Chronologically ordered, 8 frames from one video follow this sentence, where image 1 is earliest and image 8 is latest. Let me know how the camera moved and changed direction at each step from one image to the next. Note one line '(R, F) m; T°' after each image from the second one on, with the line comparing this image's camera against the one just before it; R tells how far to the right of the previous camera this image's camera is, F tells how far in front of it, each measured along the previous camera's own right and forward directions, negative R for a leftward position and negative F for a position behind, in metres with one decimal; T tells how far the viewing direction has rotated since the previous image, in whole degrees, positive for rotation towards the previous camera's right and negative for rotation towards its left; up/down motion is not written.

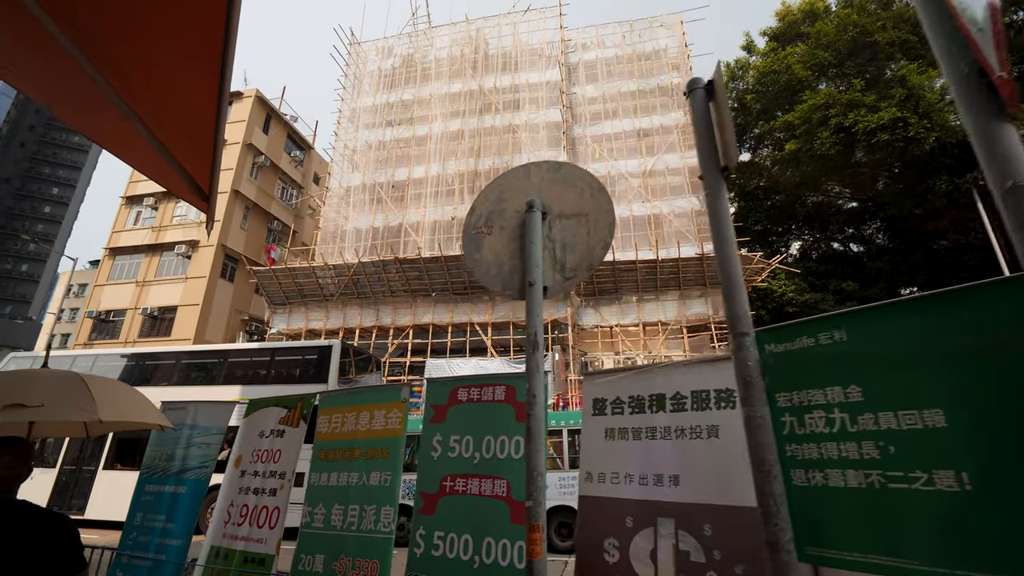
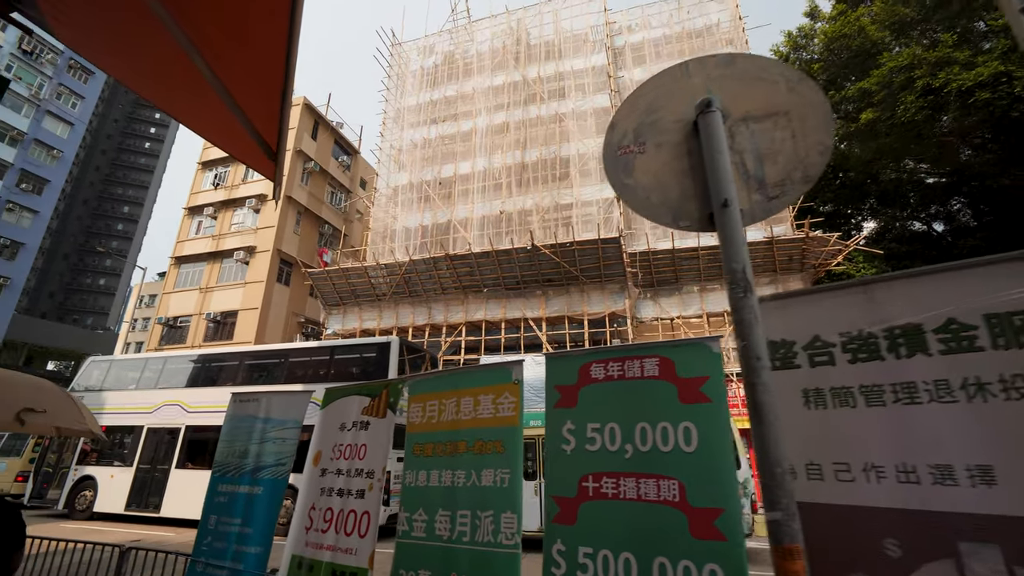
(-0.5, +0.6) m; -5°
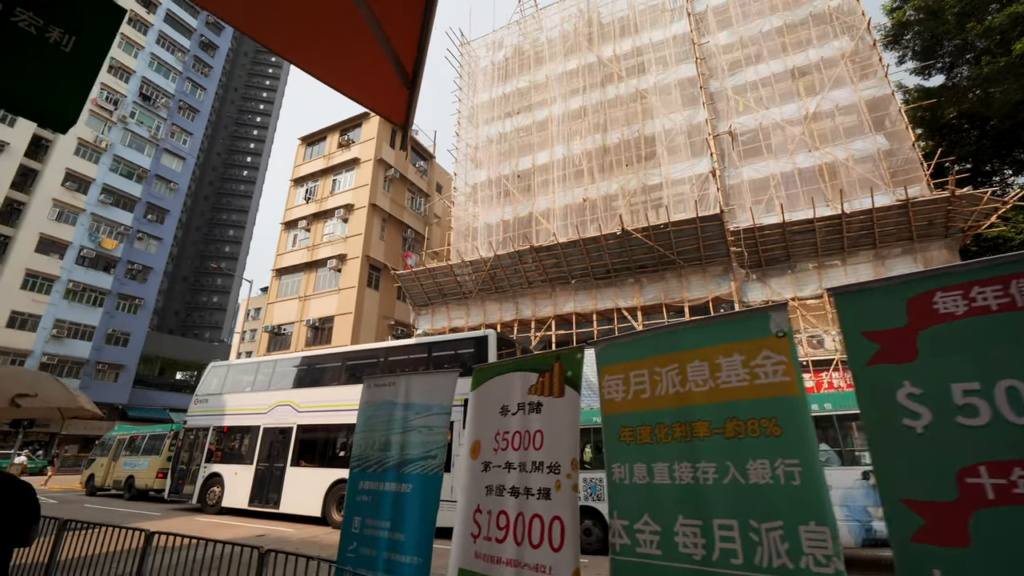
(-0.6, +0.6) m; -9°
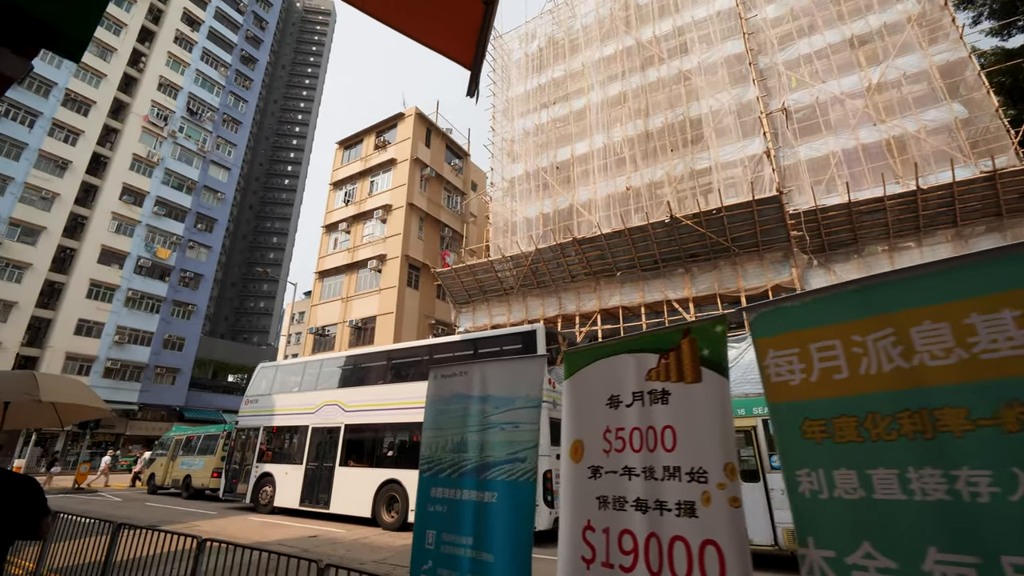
(-0.3, +0.5) m; -4°
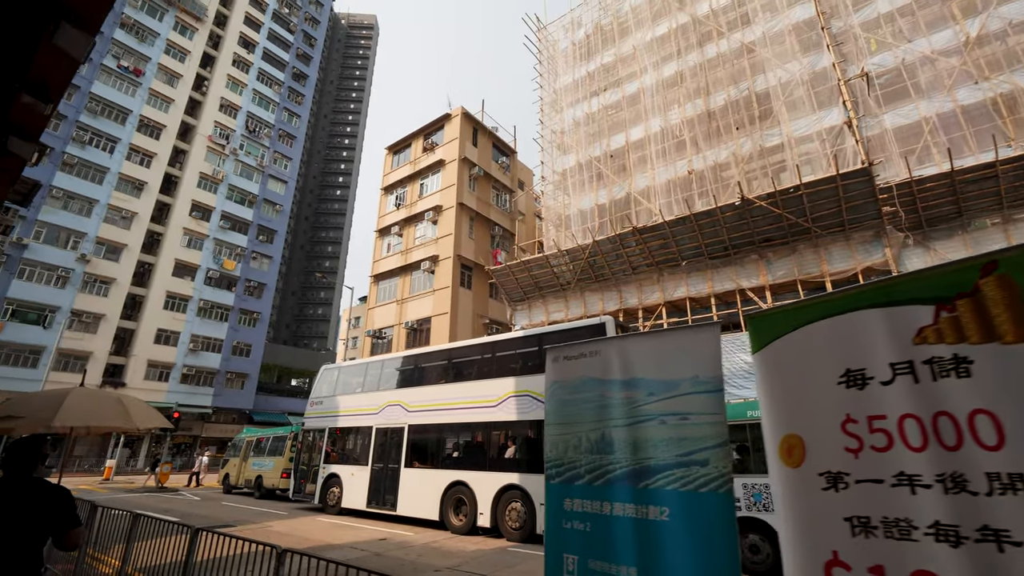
(-0.4, +0.5) m; -6°
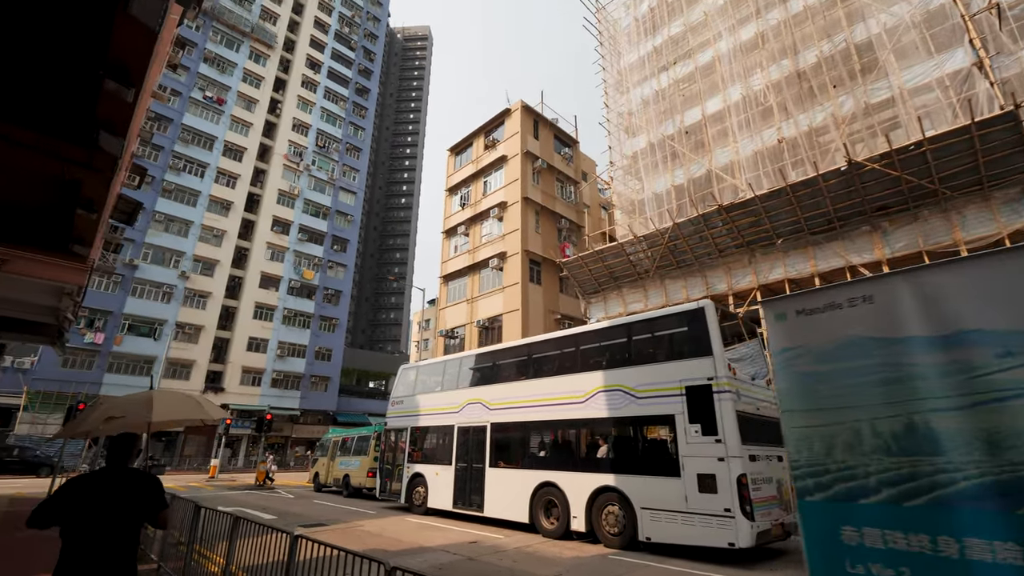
(-0.4, +0.6) m; -8°
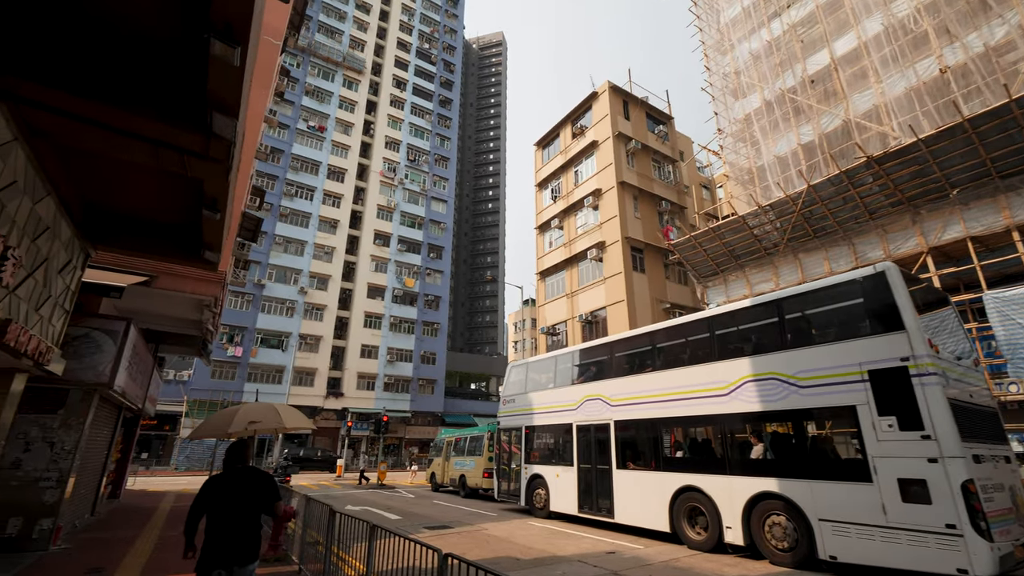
(-0.6, +0.8) m; -11°
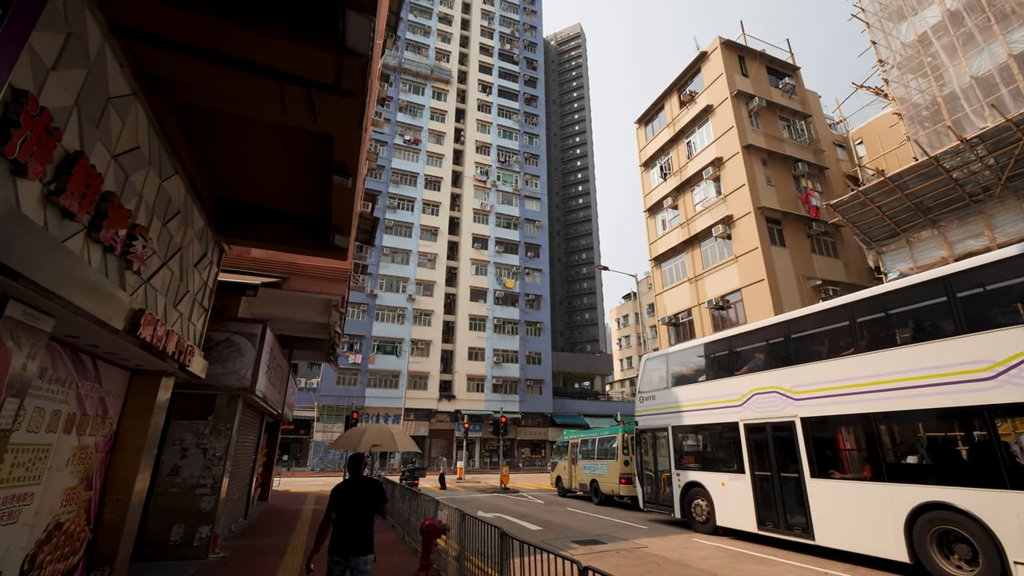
(-1.0, +1.2) m; -11°
